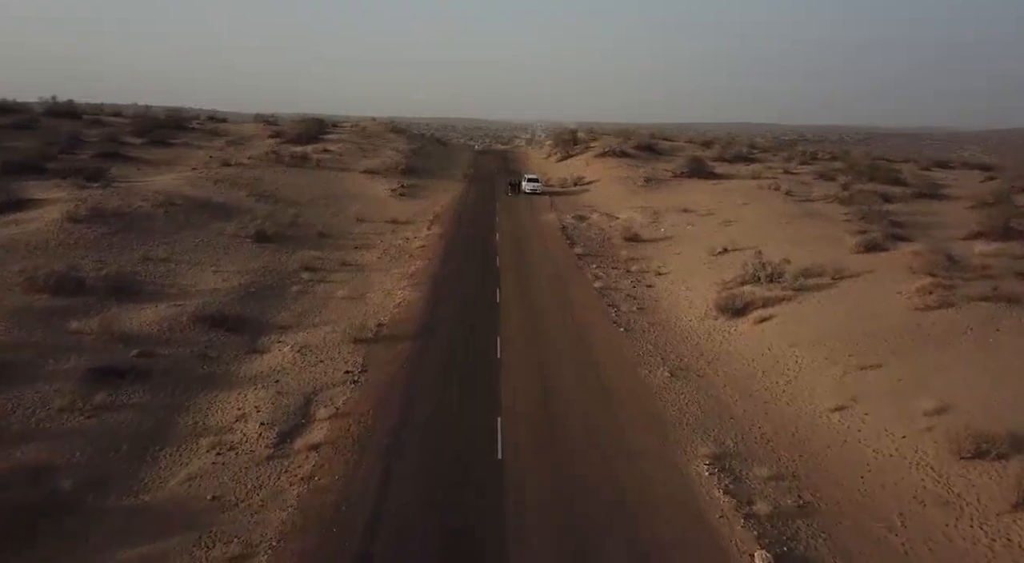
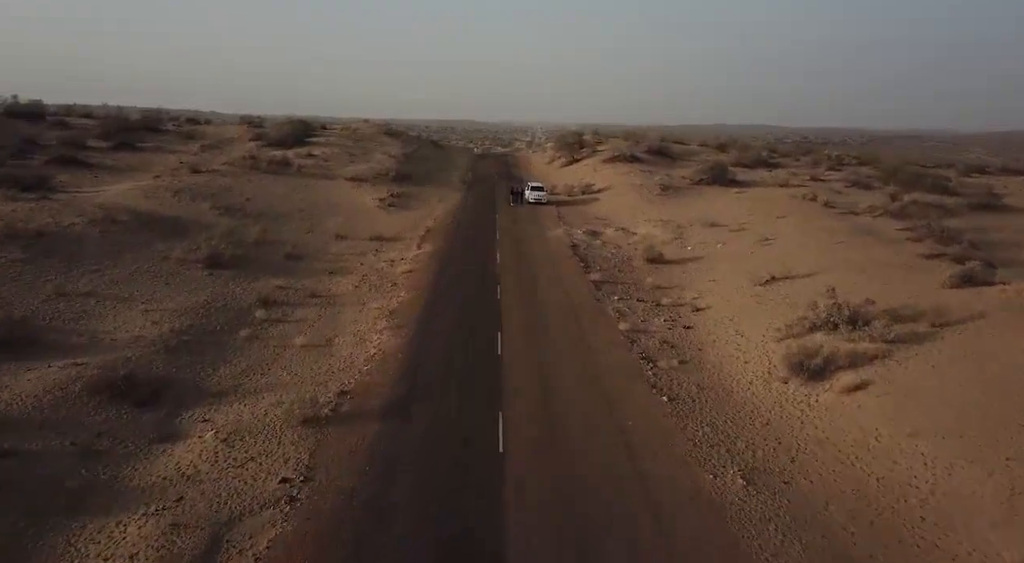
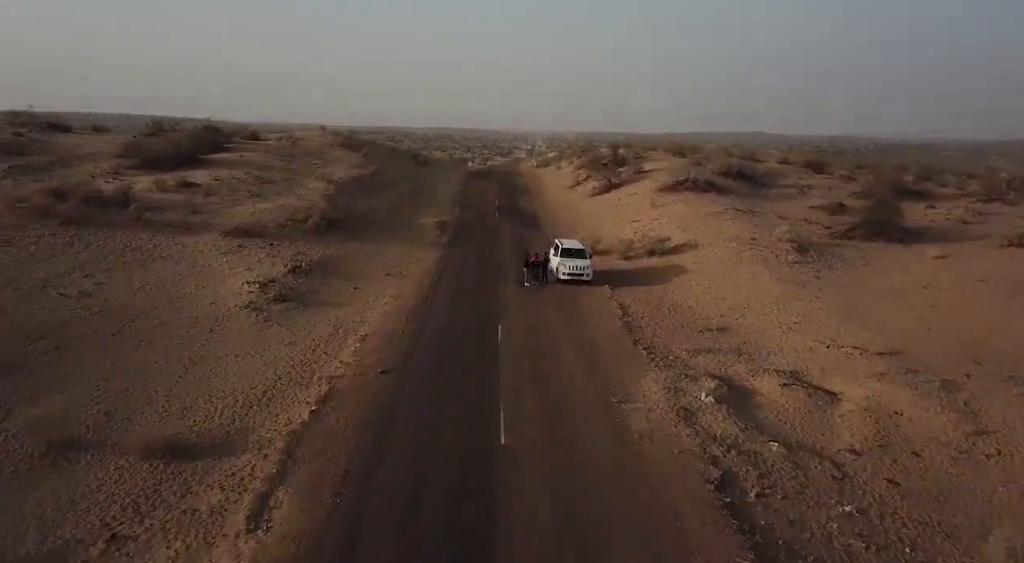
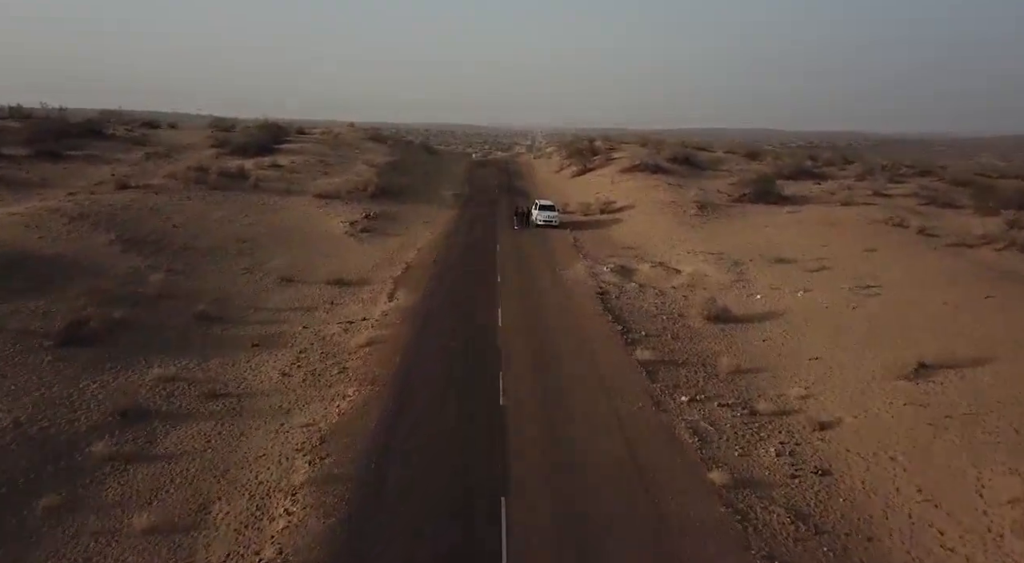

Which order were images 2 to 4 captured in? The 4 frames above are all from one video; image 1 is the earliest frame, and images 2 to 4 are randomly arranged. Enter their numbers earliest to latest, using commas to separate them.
2, 4, 3
